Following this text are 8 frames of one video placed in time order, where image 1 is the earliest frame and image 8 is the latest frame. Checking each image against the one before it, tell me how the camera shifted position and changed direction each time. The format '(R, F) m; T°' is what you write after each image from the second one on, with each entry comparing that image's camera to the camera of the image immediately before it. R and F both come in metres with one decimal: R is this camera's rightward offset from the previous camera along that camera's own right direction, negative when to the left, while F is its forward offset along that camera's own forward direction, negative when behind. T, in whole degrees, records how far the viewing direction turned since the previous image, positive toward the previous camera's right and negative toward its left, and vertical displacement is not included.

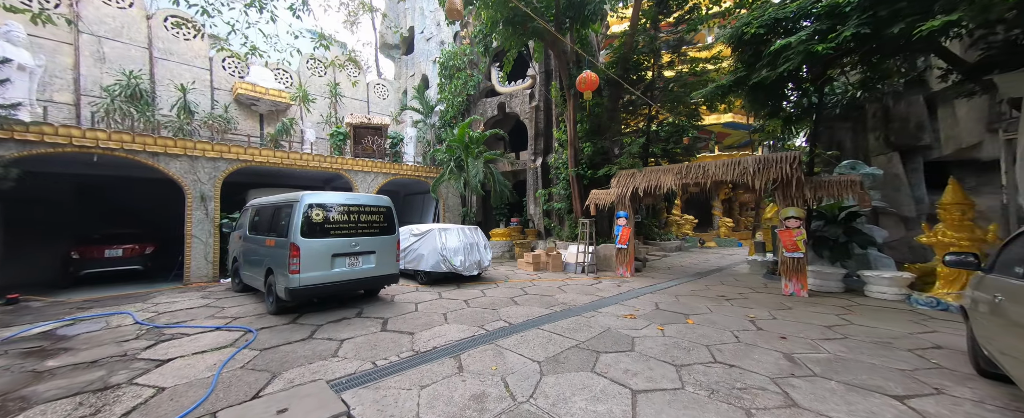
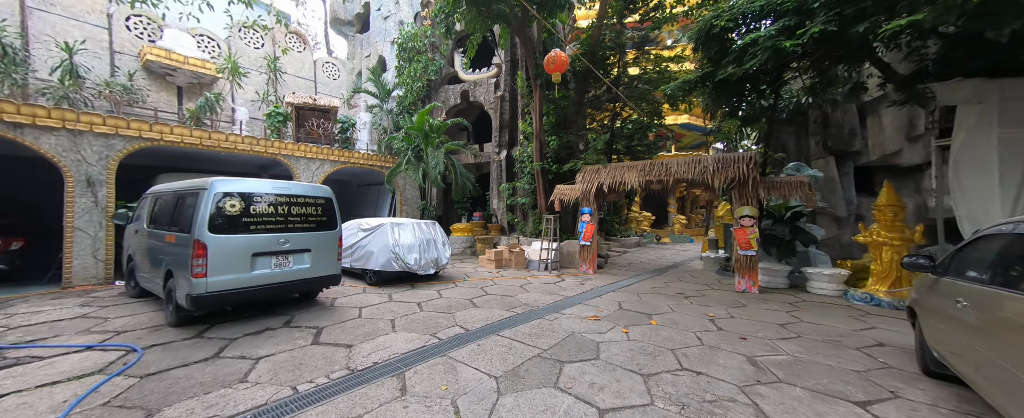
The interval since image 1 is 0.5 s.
(+0.1, +0.3) m; +6°
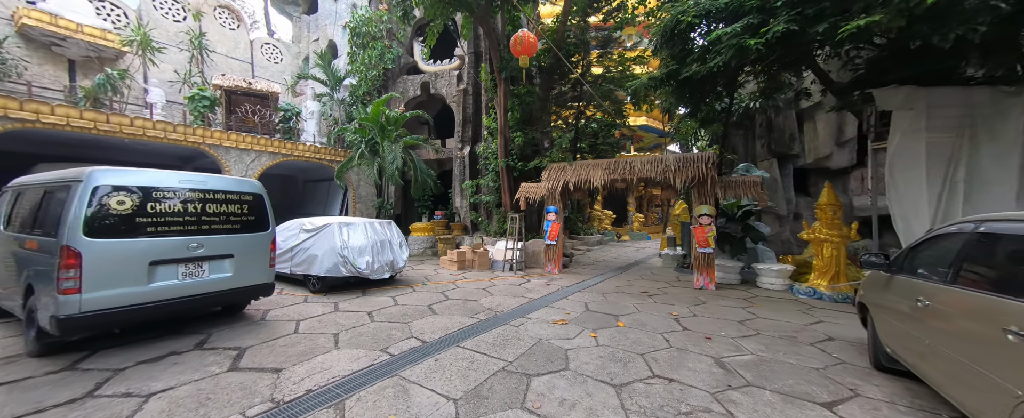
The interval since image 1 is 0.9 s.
(0.0, +0.3) m; +6°
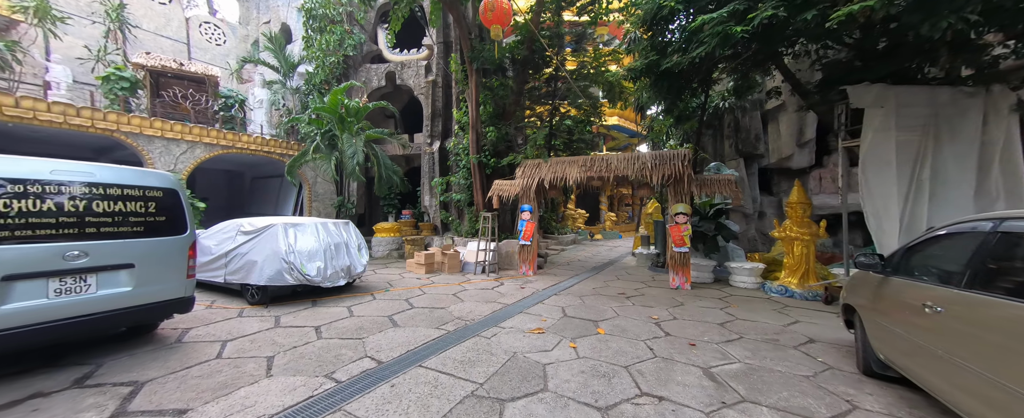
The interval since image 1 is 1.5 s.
(0.0, +0.4) m; +5°
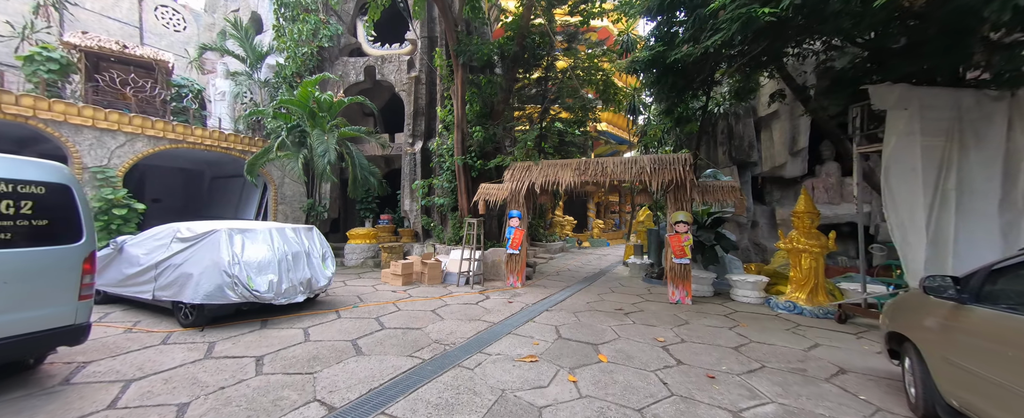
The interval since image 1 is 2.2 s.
(0.0, +0.5) m; +2°
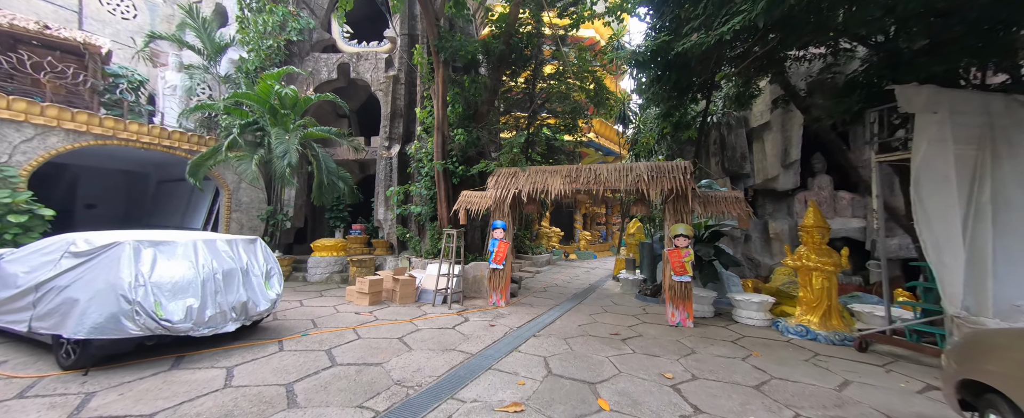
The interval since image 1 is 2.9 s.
(0.0, +0.6) m; +2°
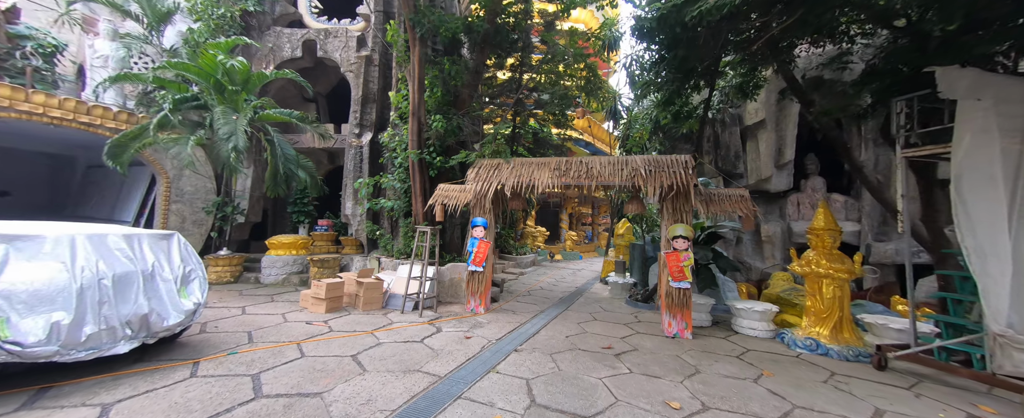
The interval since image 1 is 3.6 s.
(+0.1, +0.6) m; +2°
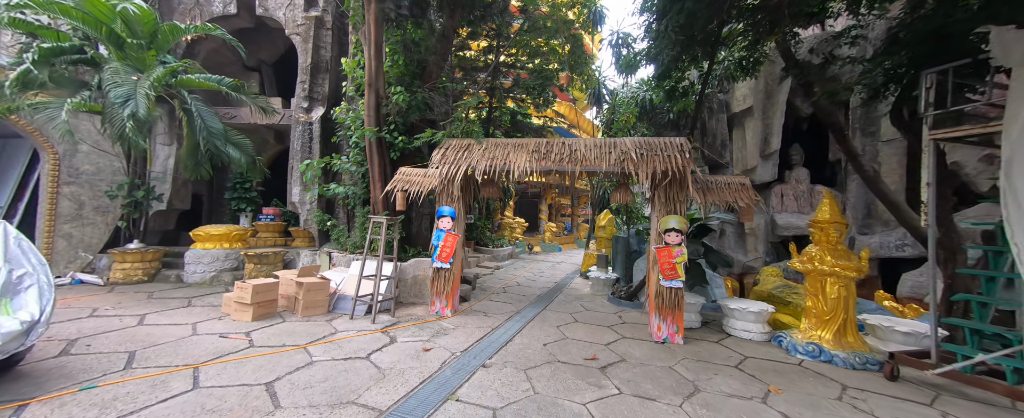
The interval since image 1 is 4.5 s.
(+0.1, +0.7) m; +4°
